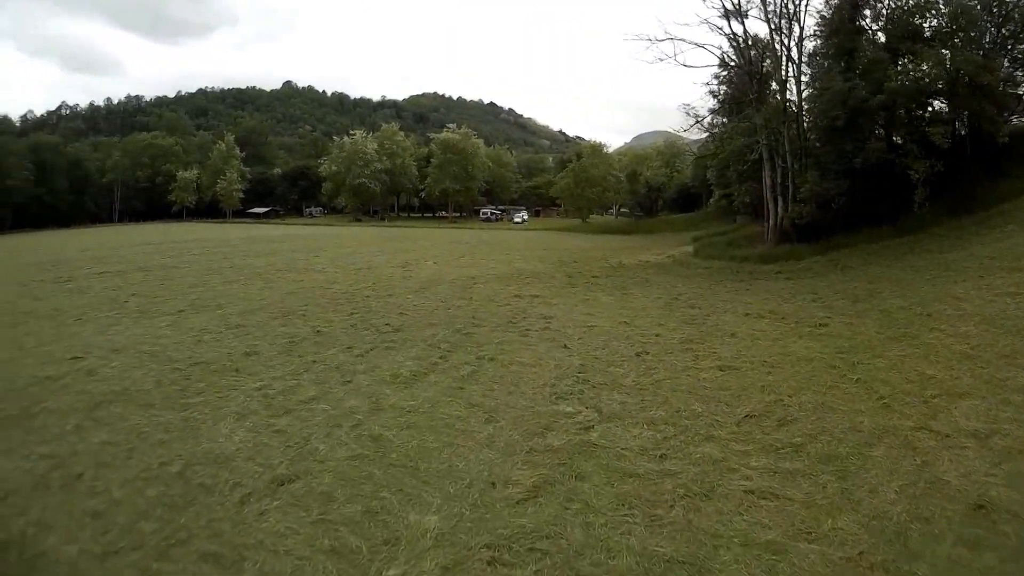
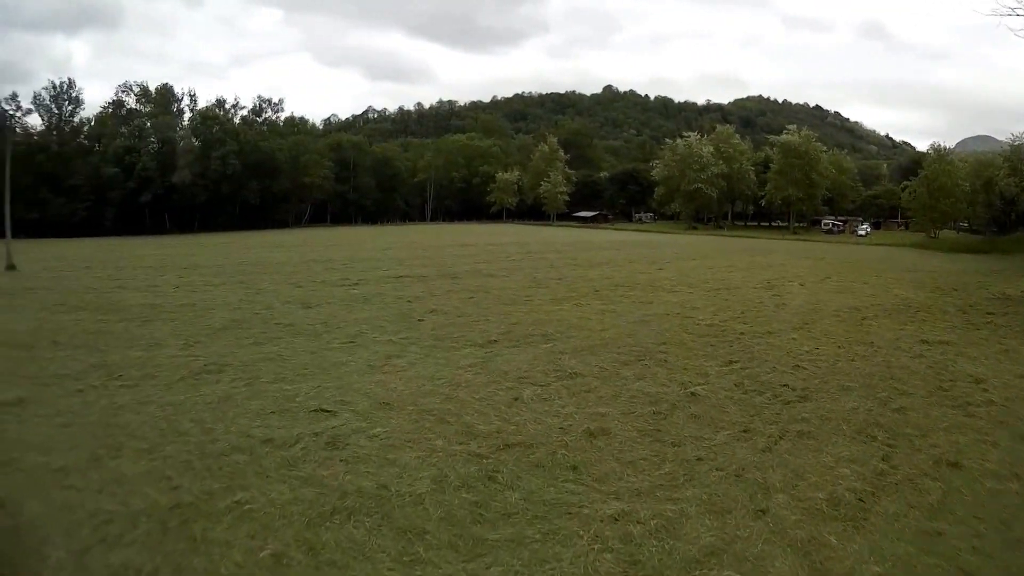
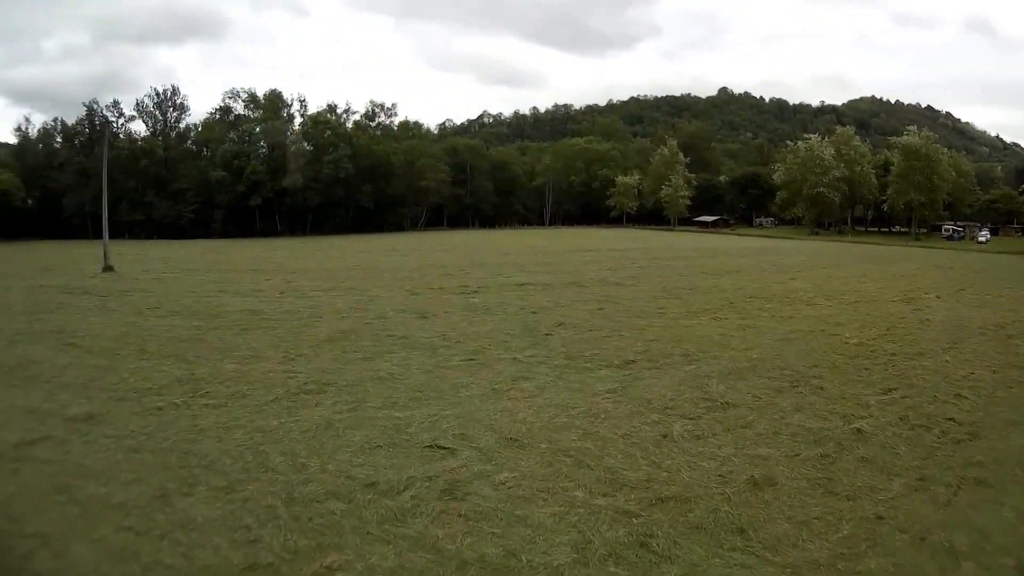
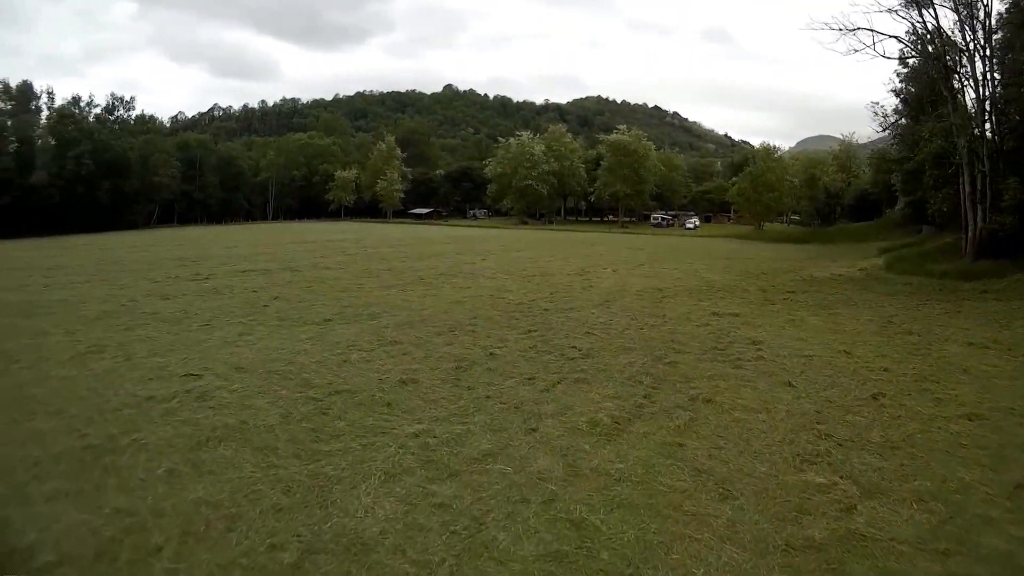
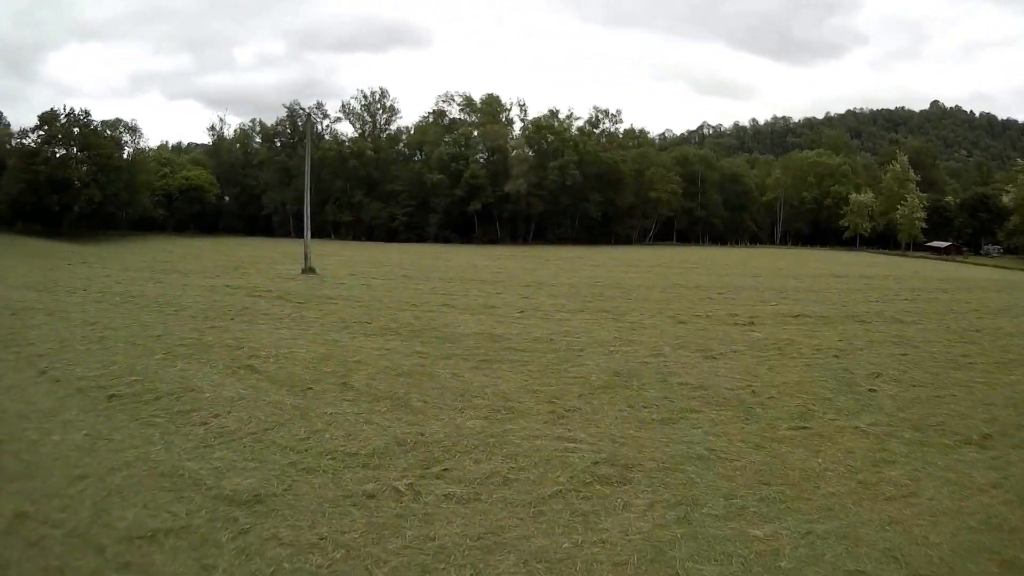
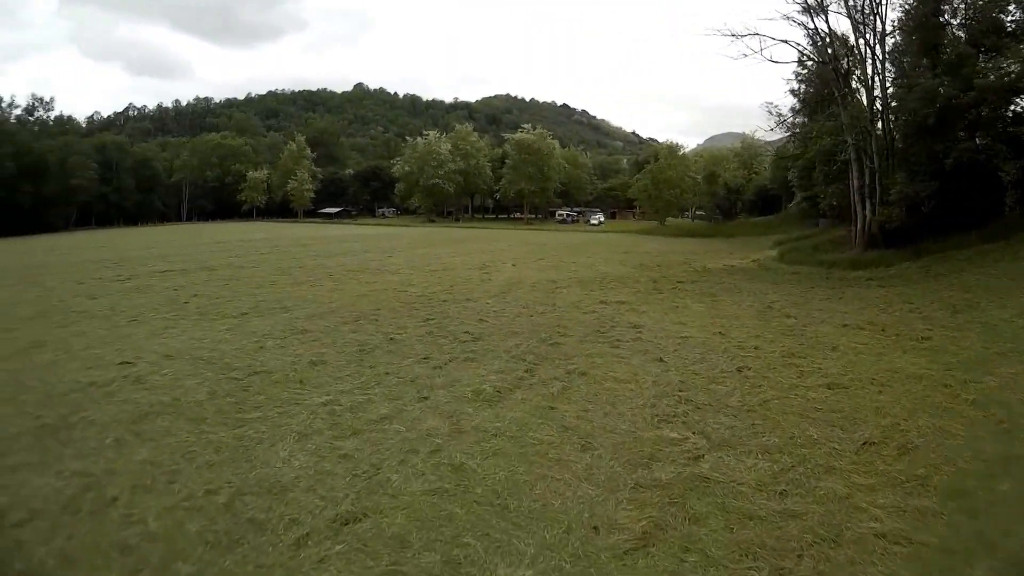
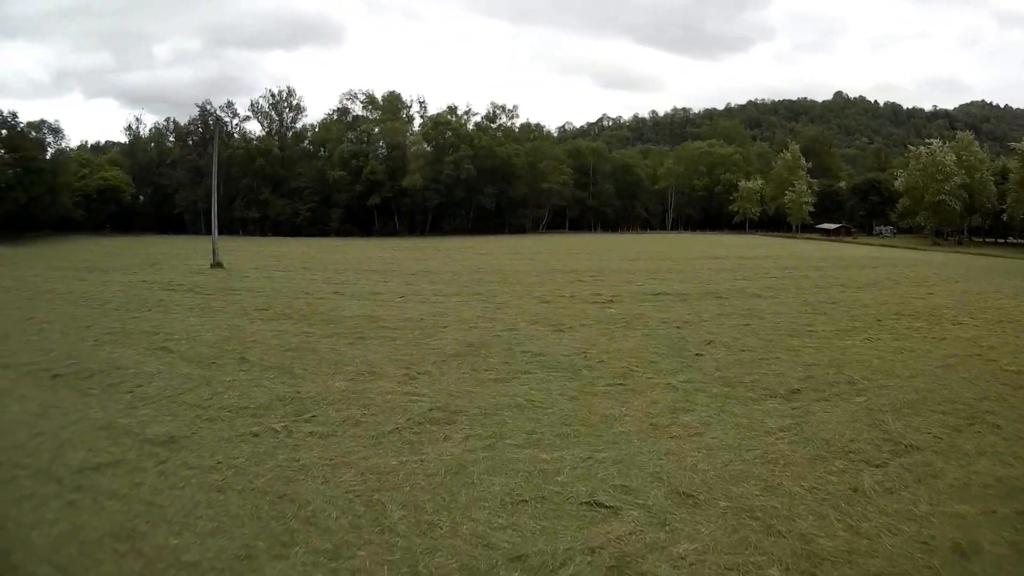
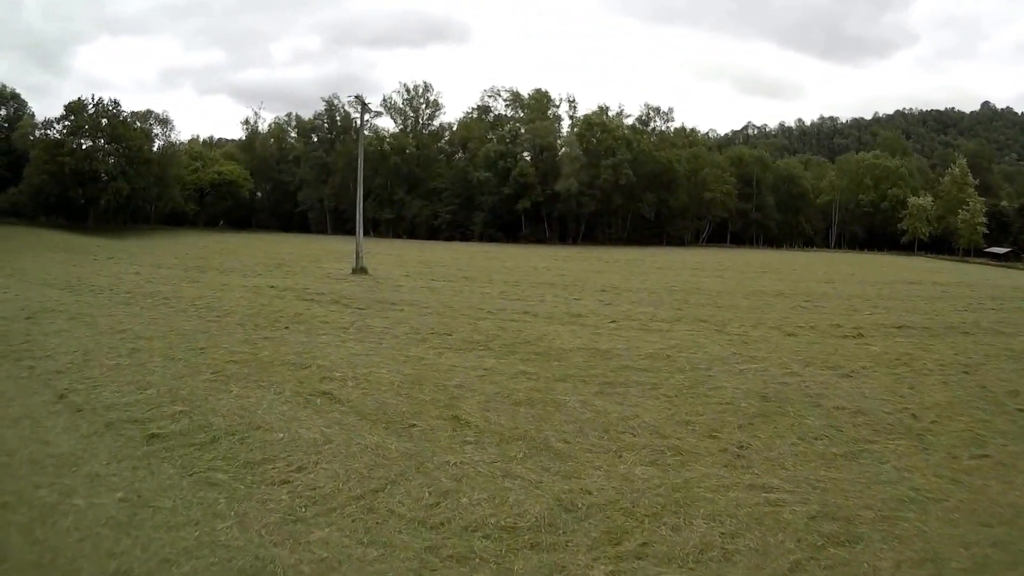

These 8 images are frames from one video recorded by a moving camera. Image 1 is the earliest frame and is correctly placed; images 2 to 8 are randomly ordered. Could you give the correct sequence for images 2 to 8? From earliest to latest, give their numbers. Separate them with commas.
6, 4, 2, 3, 7, 5, 8
